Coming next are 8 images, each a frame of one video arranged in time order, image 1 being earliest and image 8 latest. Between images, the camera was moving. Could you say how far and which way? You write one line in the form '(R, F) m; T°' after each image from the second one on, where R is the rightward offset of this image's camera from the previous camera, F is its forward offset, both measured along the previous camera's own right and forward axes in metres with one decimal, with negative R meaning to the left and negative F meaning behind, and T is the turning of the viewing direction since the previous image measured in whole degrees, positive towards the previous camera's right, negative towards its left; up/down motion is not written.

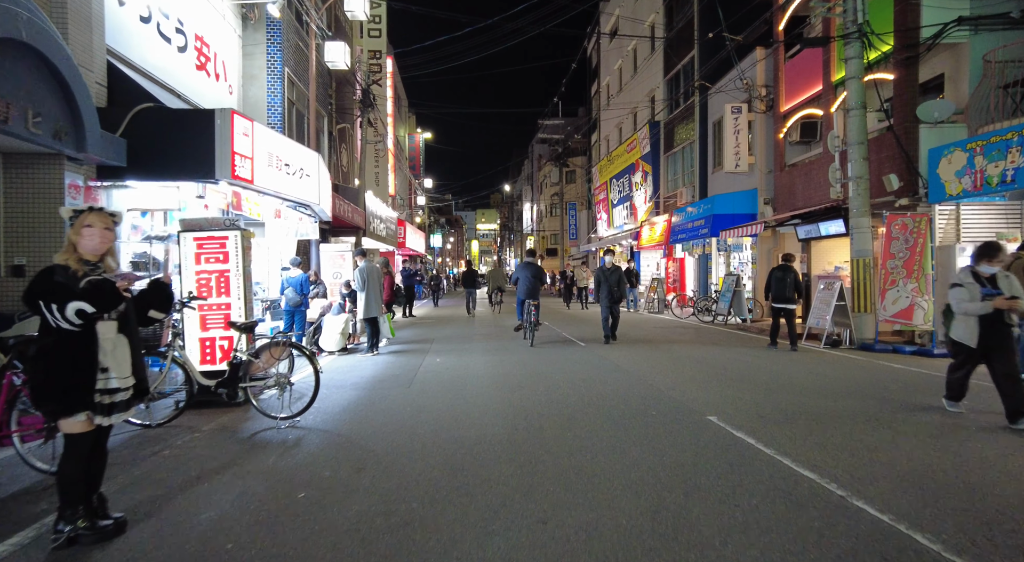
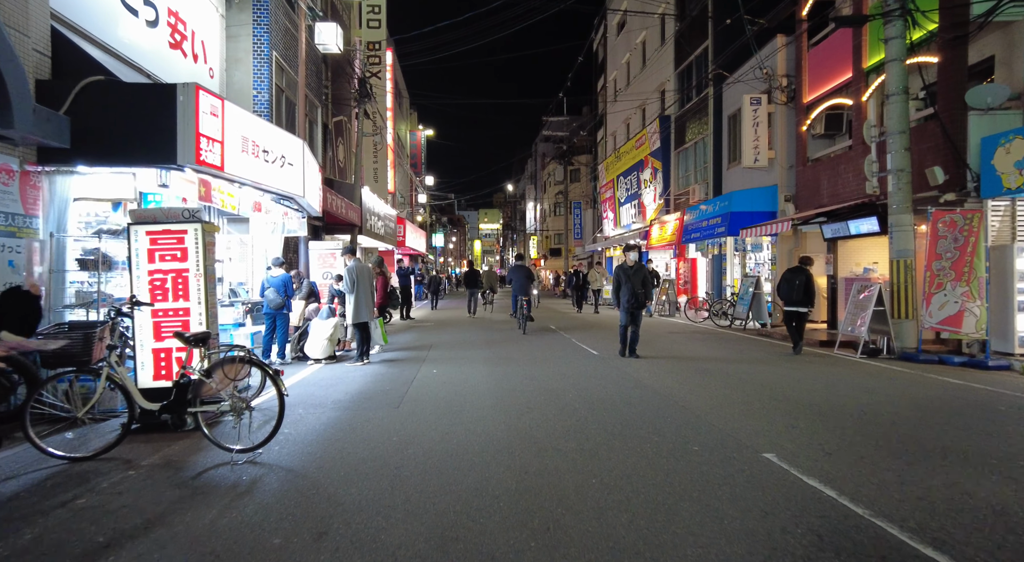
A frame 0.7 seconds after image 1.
(-0.1, +1.1) m; 0°
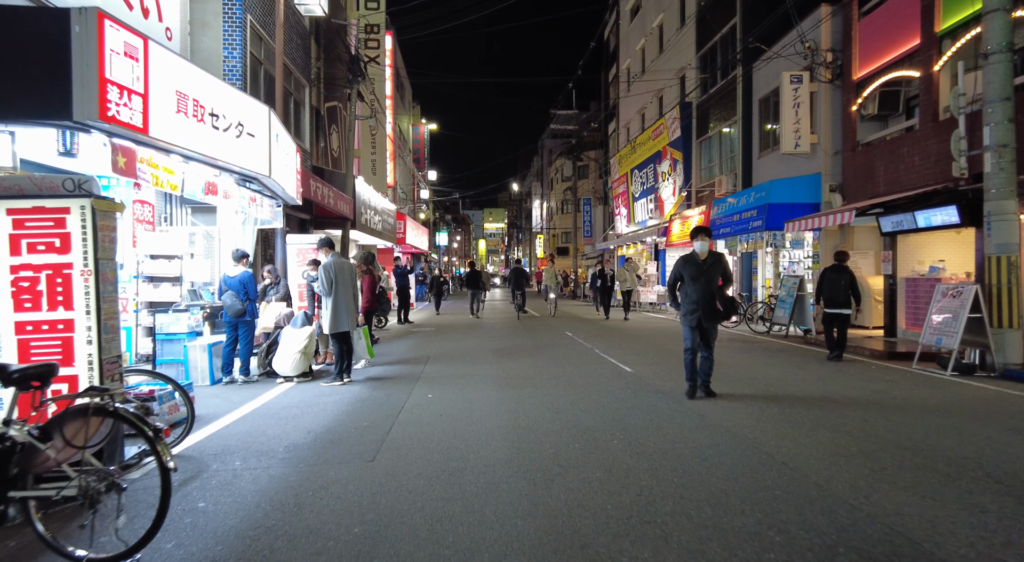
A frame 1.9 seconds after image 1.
(-0.1, +1.9) m; 0°
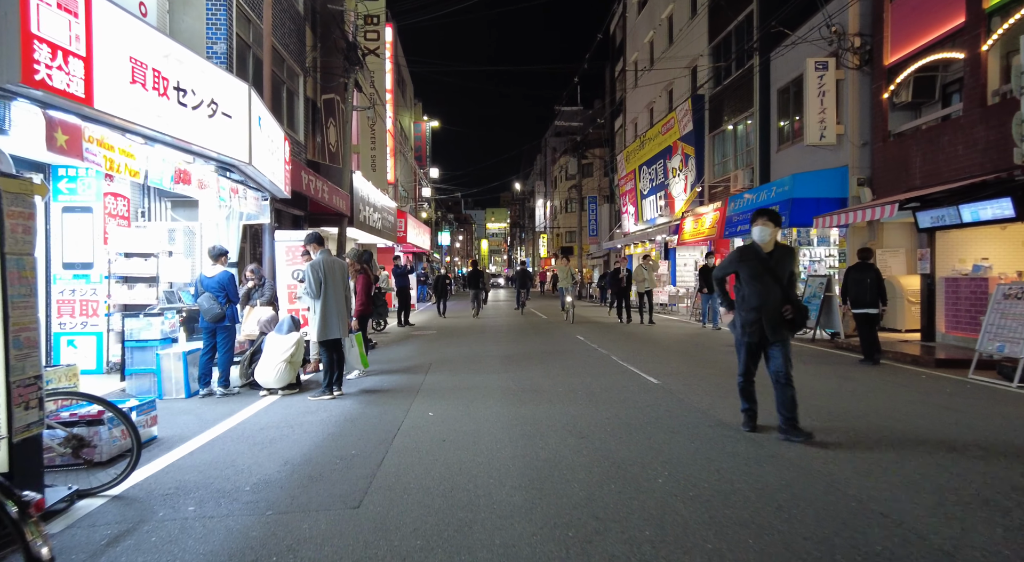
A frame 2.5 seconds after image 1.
(-0.1, +1.0) m; 0°
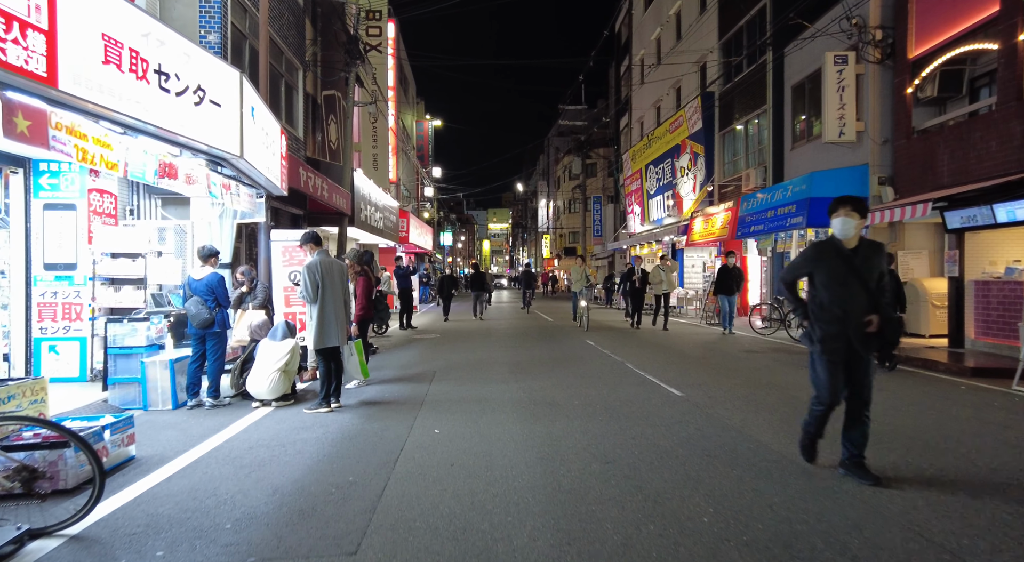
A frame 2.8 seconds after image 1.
(-0.1, +0.6) m; 0°
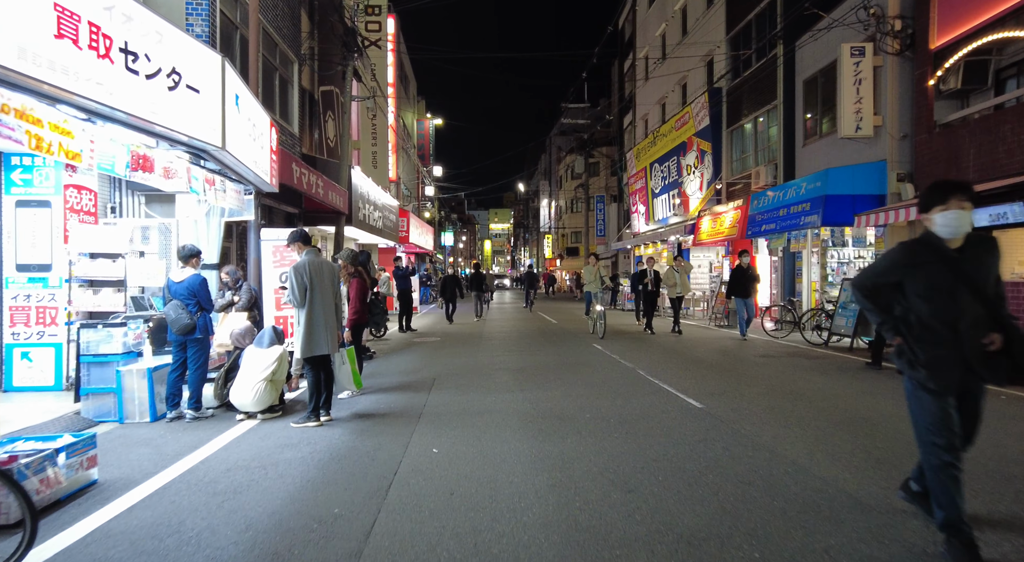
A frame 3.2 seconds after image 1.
(0.0, +0.6) m; 0°
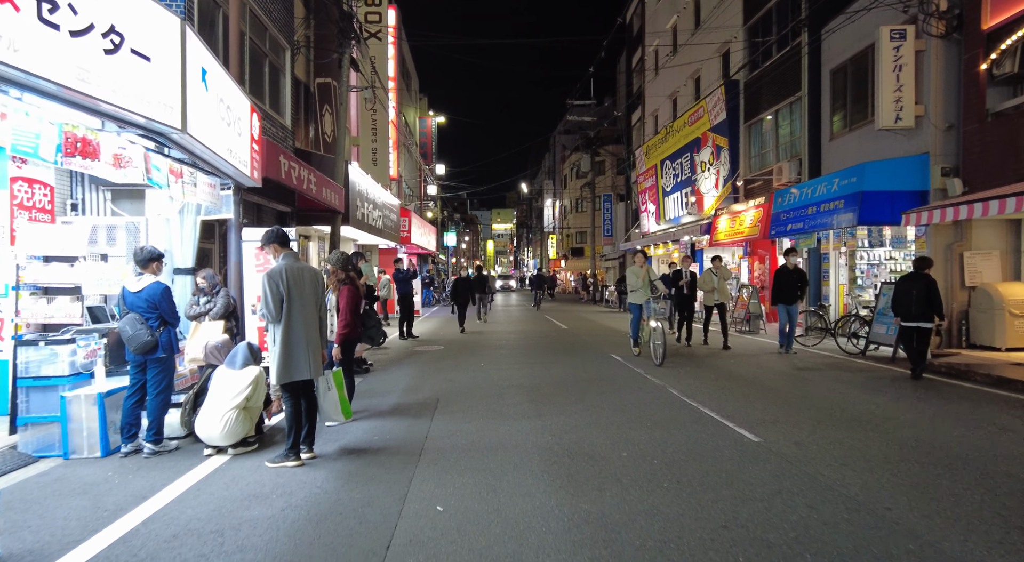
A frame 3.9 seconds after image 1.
(-0.1, +1.1) m; 0°
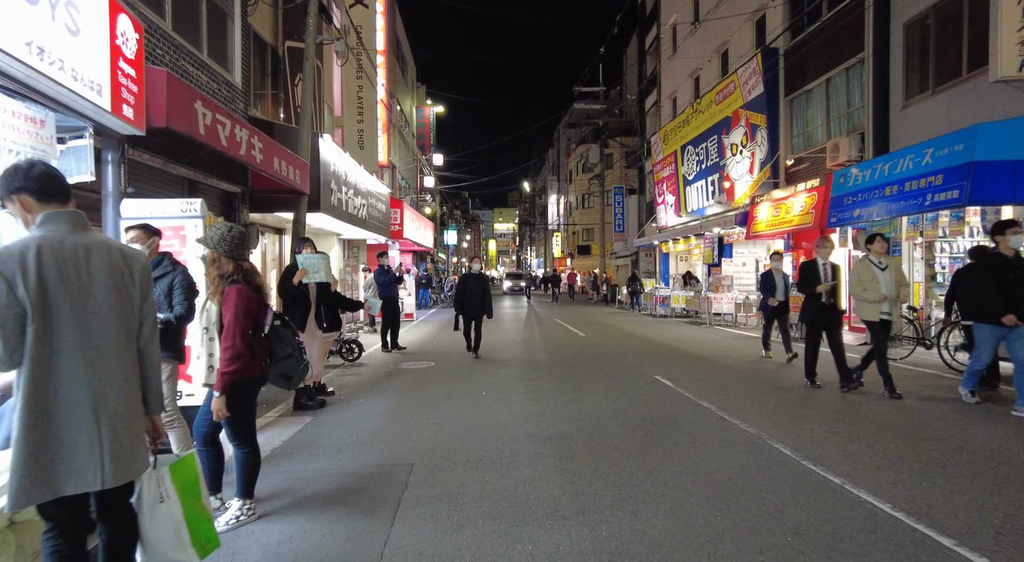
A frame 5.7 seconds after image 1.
(-0.1, +2.9) m; 0°
